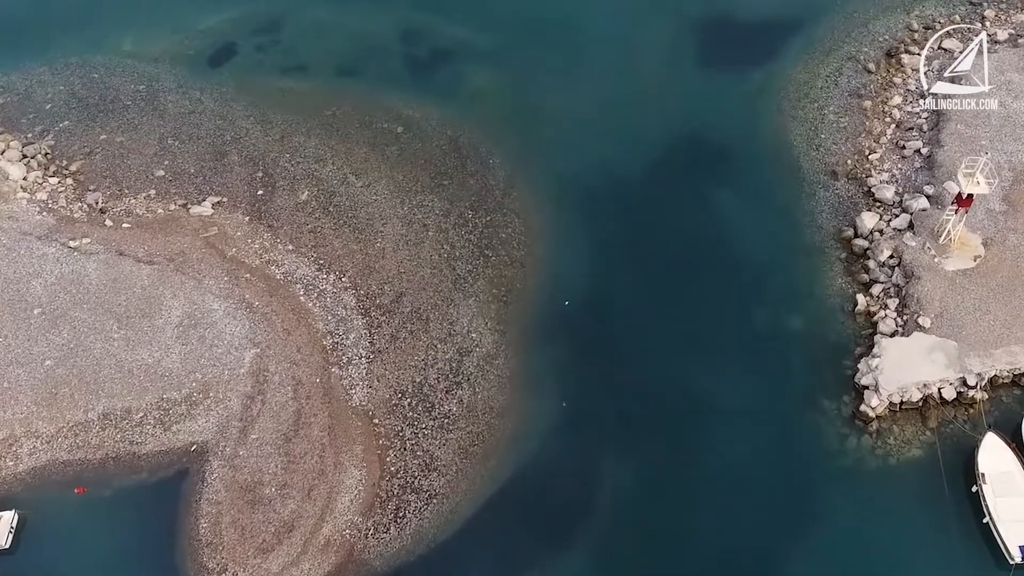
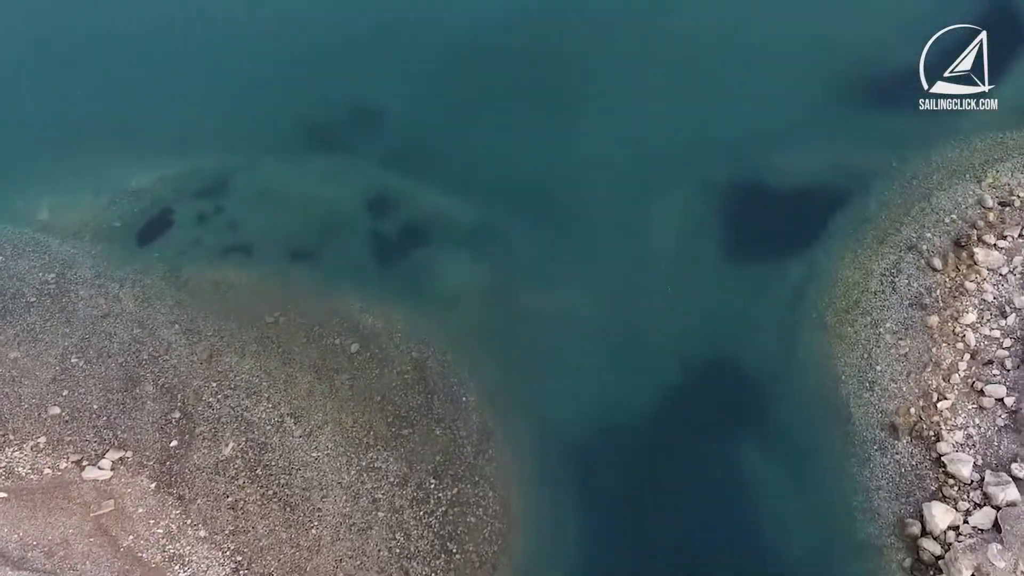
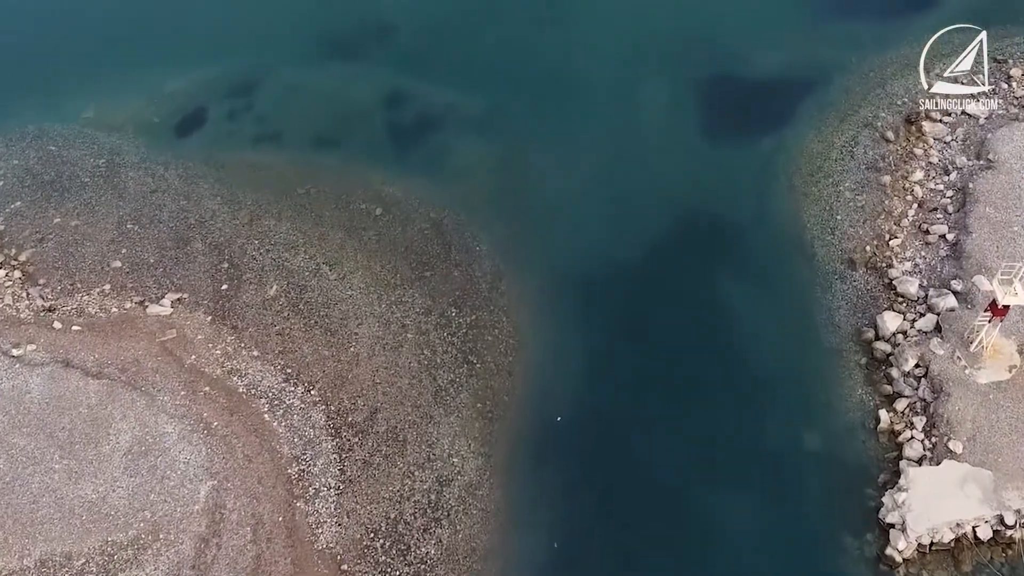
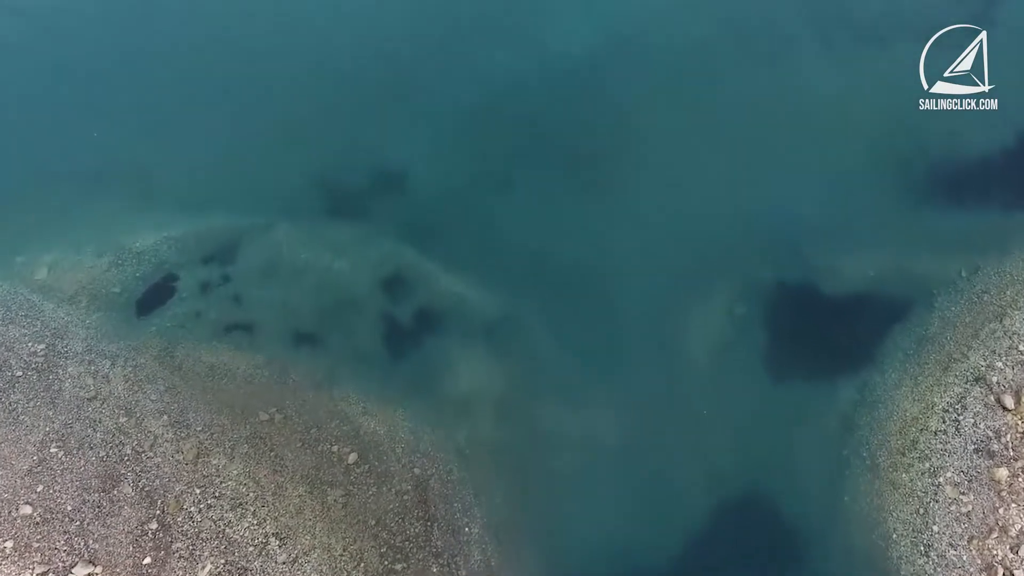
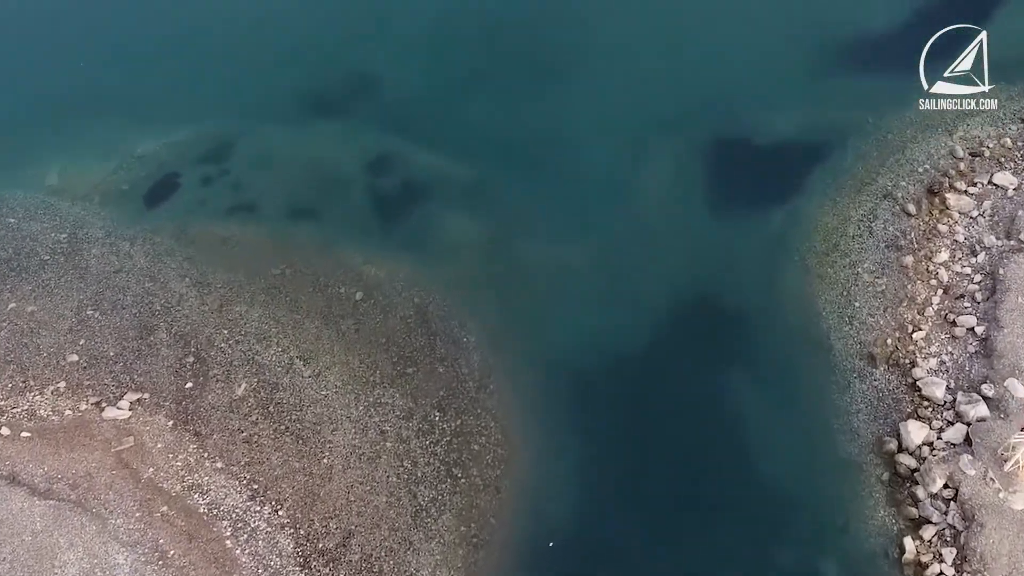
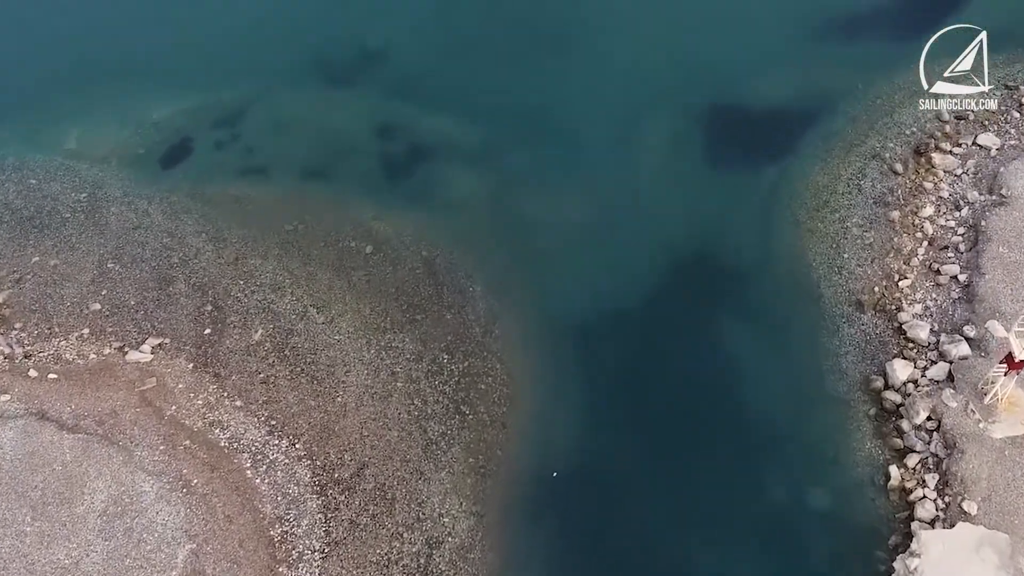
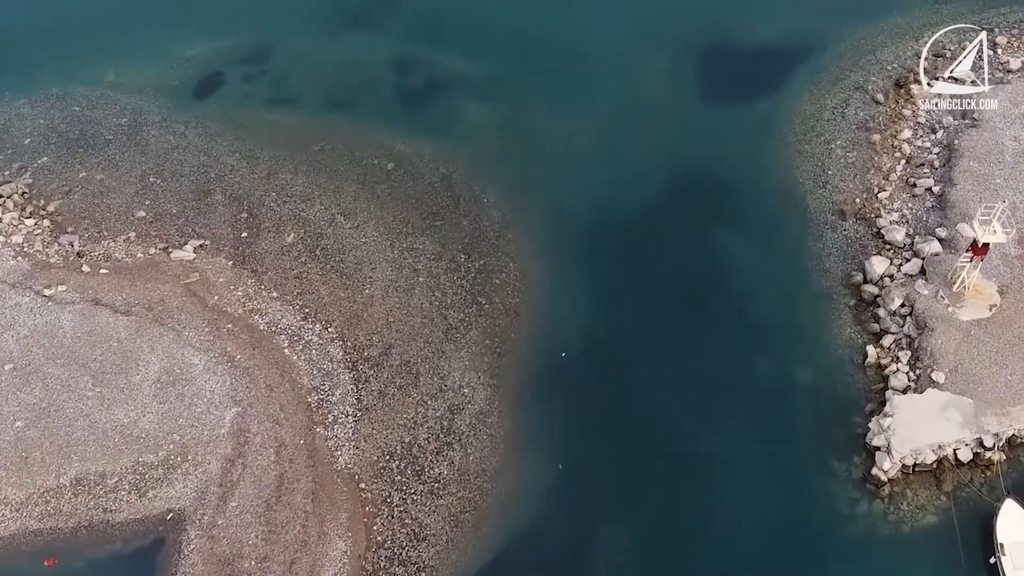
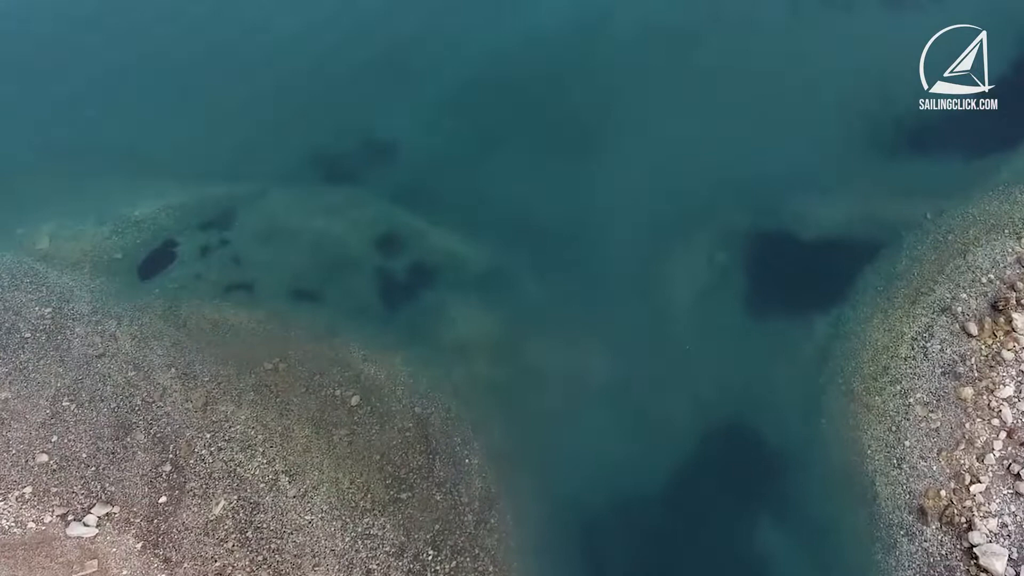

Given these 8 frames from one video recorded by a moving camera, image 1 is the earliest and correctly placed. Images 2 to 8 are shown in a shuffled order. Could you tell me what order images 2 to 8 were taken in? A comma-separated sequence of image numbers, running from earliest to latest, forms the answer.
7, 3, 6, 5, 2, 8, 4
